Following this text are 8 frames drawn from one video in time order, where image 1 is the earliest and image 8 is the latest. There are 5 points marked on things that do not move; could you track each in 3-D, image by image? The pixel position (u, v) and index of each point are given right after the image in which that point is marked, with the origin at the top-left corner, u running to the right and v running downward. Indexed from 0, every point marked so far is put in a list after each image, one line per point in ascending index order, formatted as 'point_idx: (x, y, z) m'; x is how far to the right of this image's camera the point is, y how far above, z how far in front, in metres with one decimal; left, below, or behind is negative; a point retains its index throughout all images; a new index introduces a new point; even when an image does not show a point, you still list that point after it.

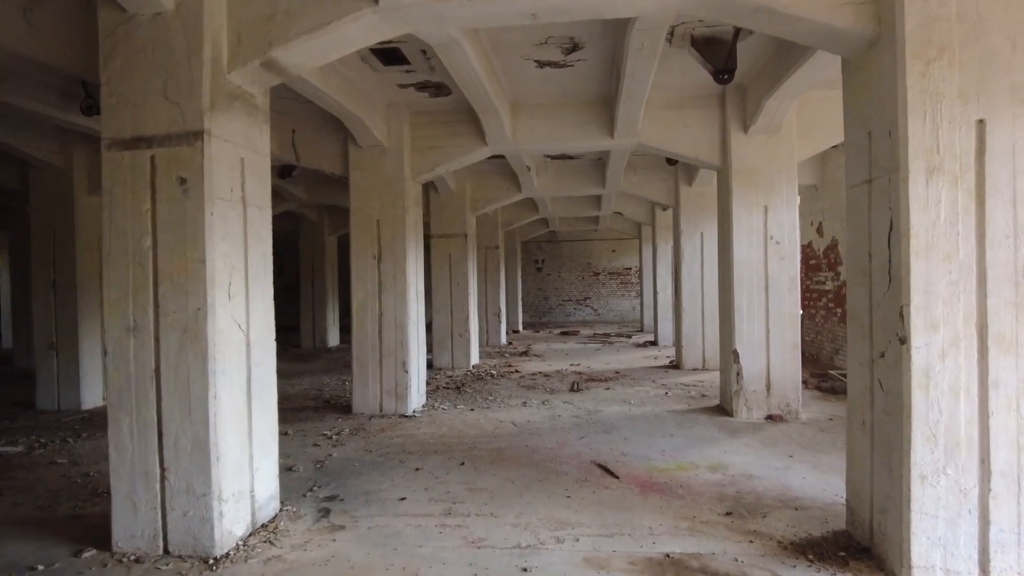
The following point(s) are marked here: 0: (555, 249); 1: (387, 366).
0: (+1.2, +1.1, +17.6) m
1: (-1.1, -0.7, +5.6) m
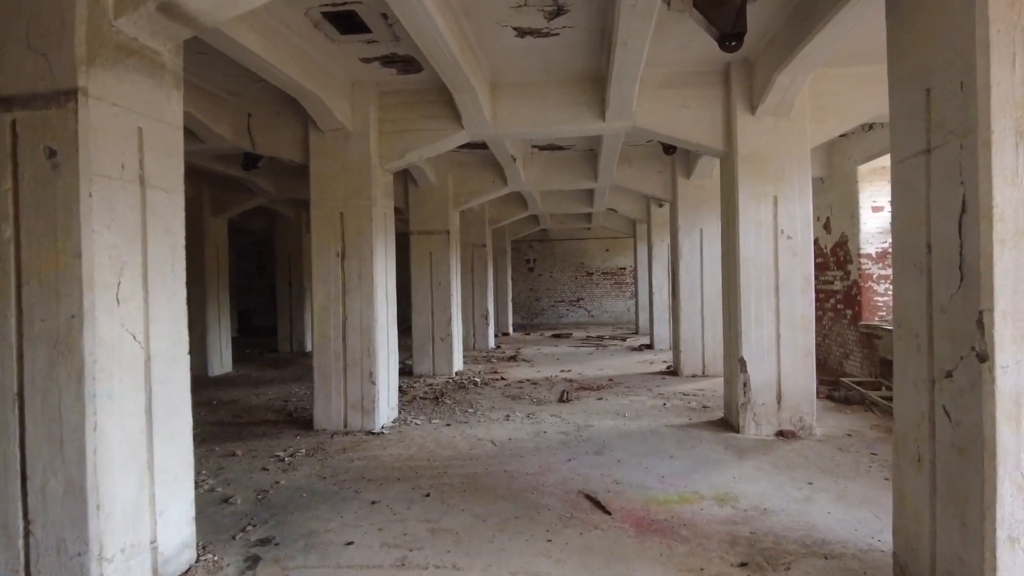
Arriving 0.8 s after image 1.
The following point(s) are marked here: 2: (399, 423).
0: (+1.0, +1.1, +17.1) m
1: (-1.3, -0.7, +5.0) m
2: (-1.0, -1.1, +5.2) m
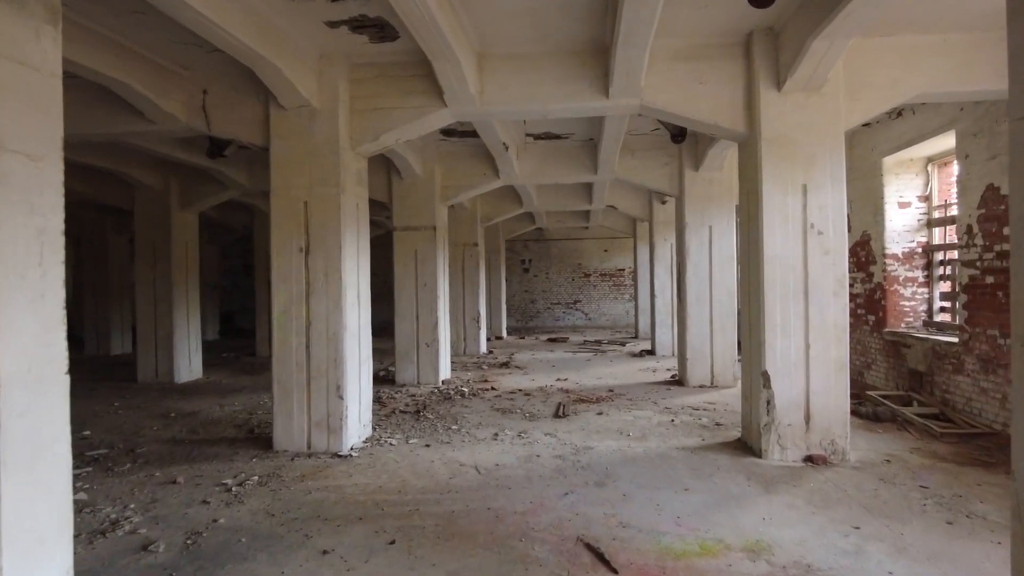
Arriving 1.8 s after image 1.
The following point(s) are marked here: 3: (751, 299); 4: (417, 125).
0: (+0.8, +1.0, +16.4) m
1: (-1.4, -0.7, +4.4) m
2: (-1.0, -1.2, +4.6) m
3: (+1.6, -0.1, +4.3) m
4: (-0.7, +1.2, +4.5) m
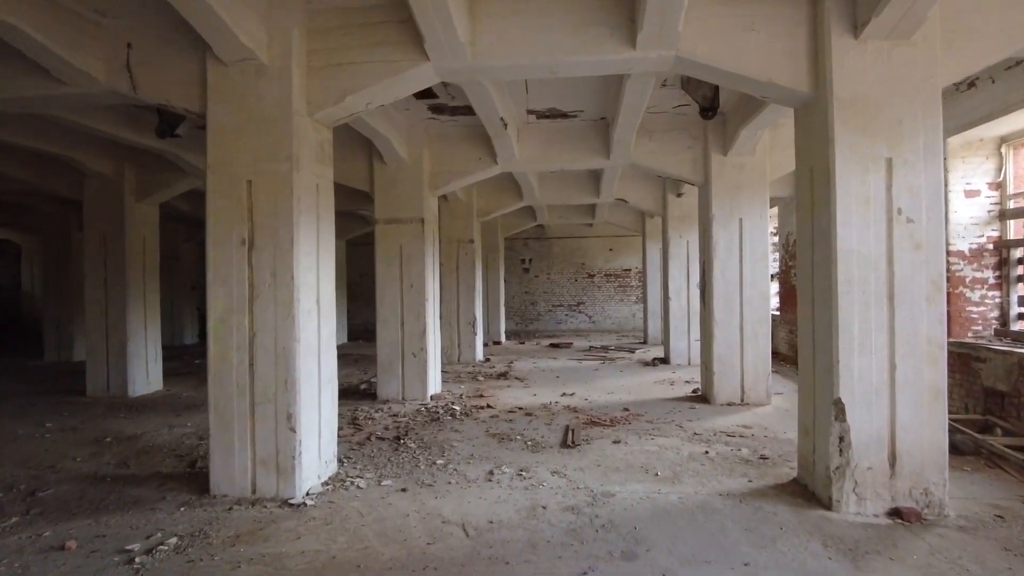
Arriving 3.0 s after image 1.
0: (+0.8, +1.0, +15.5) m
1: (-1.4, -0.7, +3.5) m
2: (-1.0, -1.2, +3.7) m
3: (+1.6, -0.1, +3.3) m
4: (-0.7, +1.2, +3.6) m
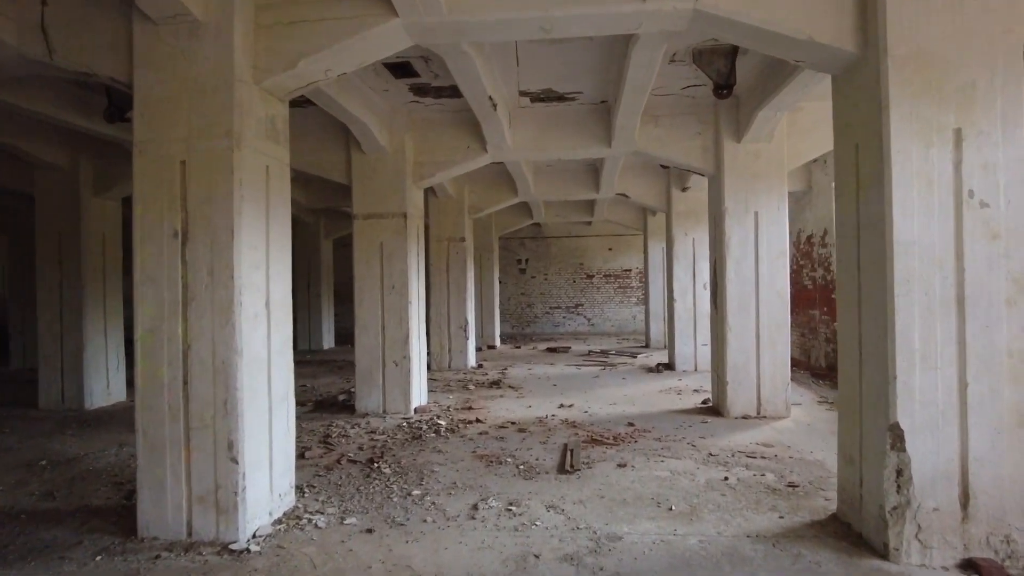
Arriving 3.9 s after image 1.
0: (+0.7, +1.0, +14.9) m
1: (-1.4, -0.7, +2.9) m
2: (-1.1, -1.2, +3.1) m
3: (+1.6, -0.1, +2.8) m
4: (-0.8, +1.2, +3.0) m
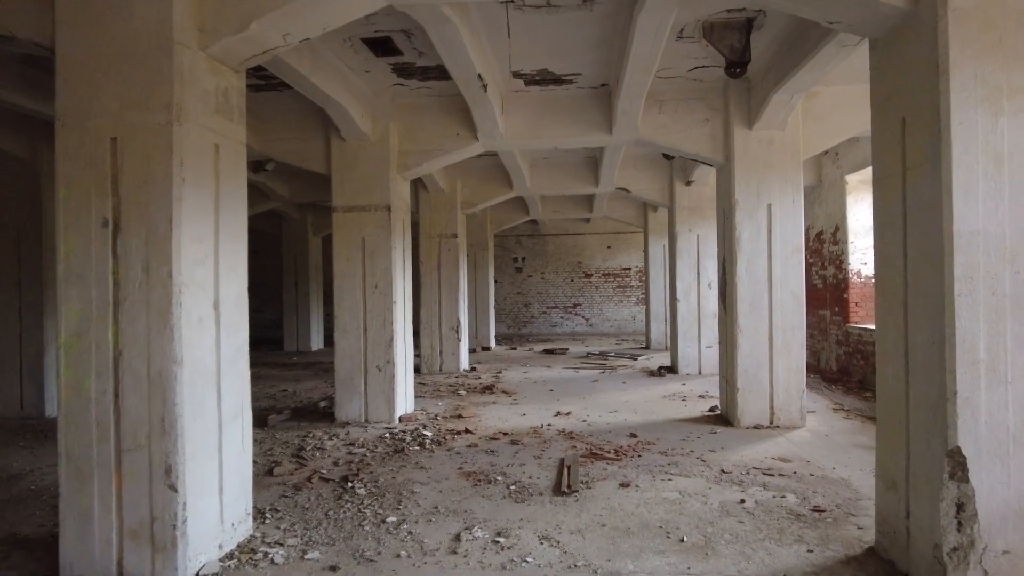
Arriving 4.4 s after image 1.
0: (+0.6, +1.0, +14.5) m
1: (-1.5, -0.7, +2.5) m
2: (-1.2, -1.2, +2.6) m
3: (+1.5, -0.1, +2.3) m
4: (-0.8, +1.2, +2.6) m
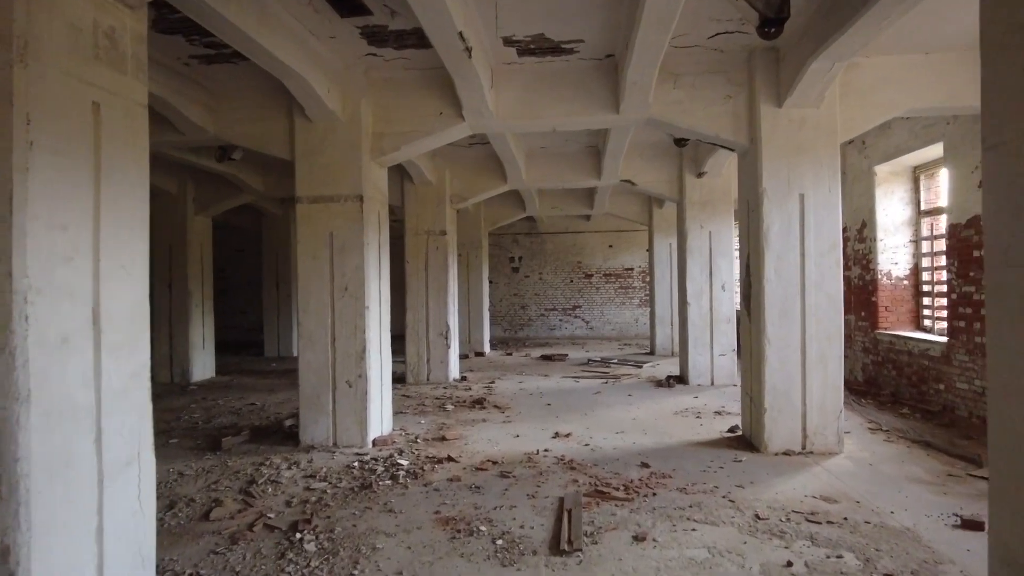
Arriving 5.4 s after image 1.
0: (+0.5, +1.0, +13.8) m
1: (-1.6, -0.8, +1.8) m
2: (-1.2, -1.2, +1.9) m
3: (+1.5, -0.1, +1.6) m
4: (-0.9, +1.2, +1.9) m
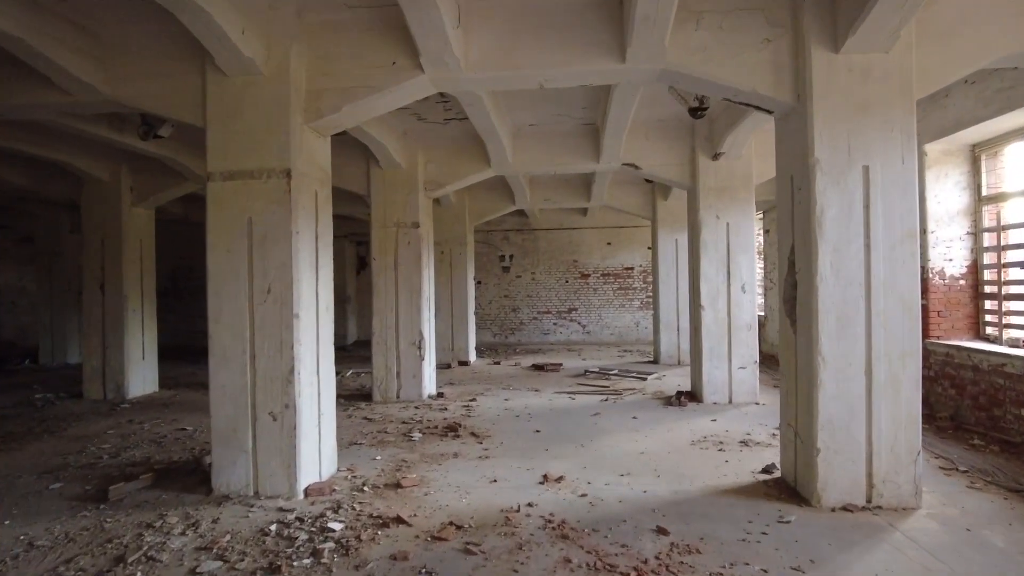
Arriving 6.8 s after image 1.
0: (+0.3, +1.0, +12.8) m
1: (-1.7, -0.8, +0.7) m
2: (-1.4, -1.2, +0.9) m
3: (+1.3, -0.1, +0.6) m
4: (-1.0, +1.1, +0.8) m
